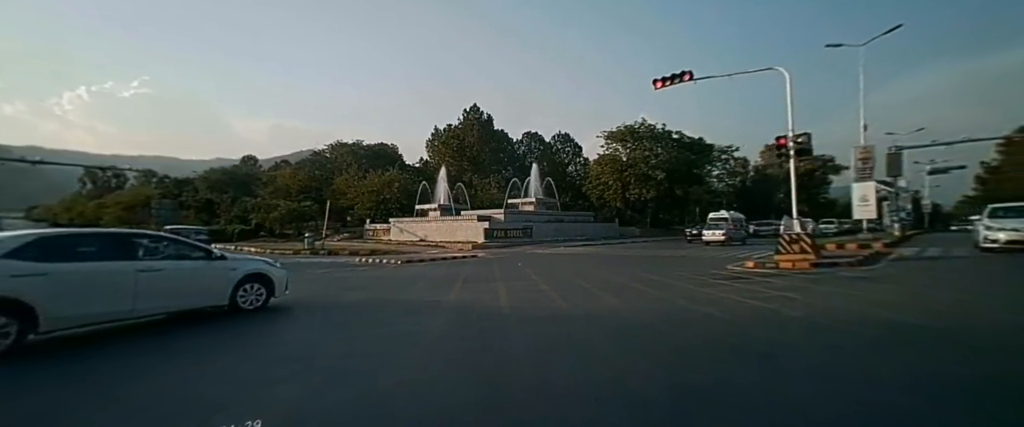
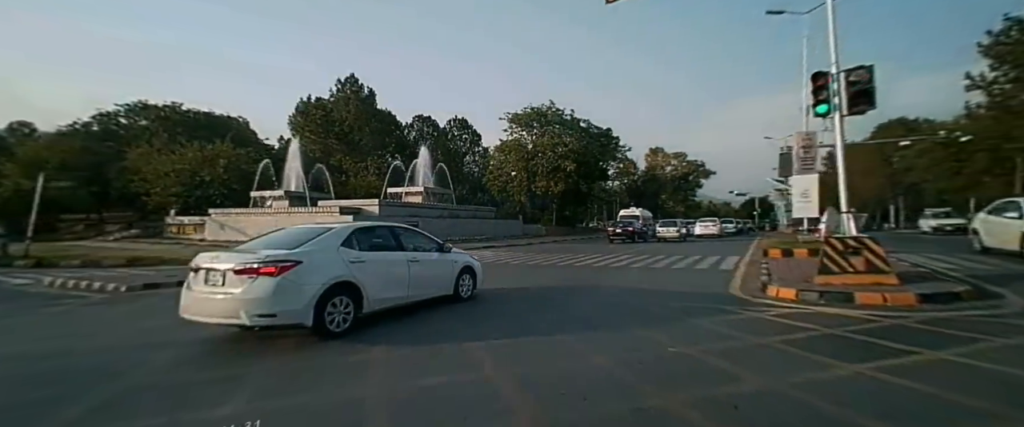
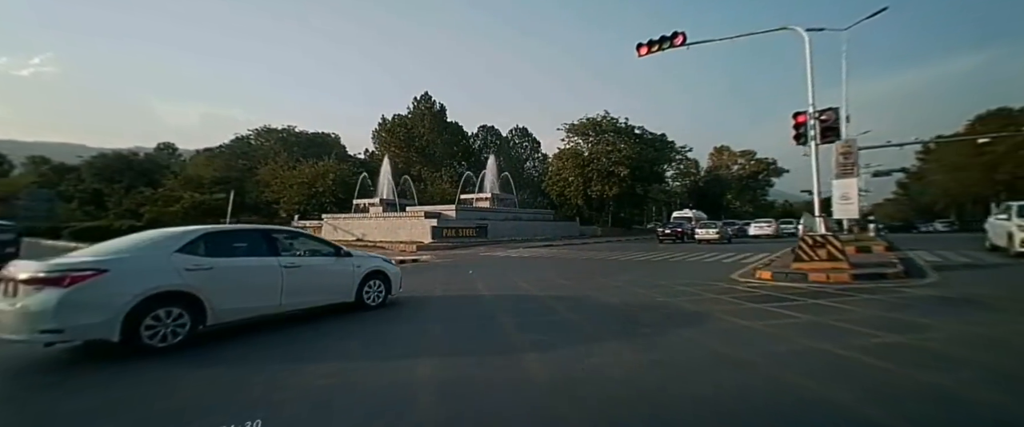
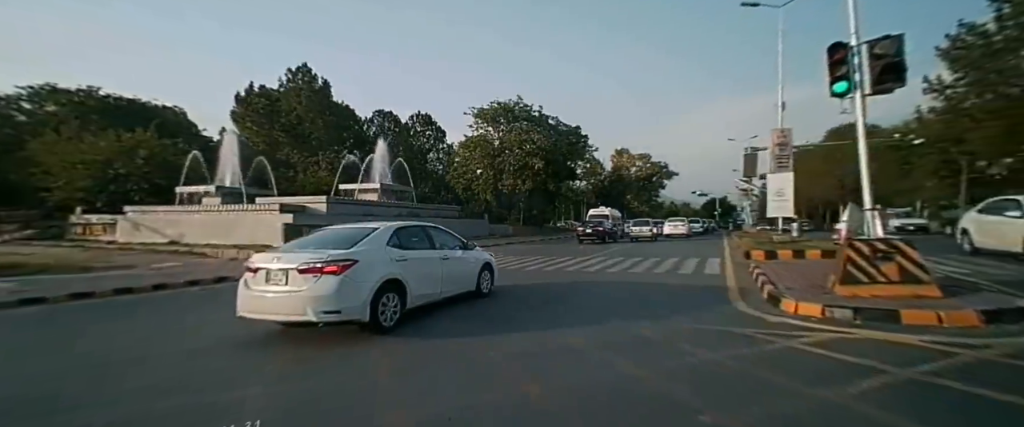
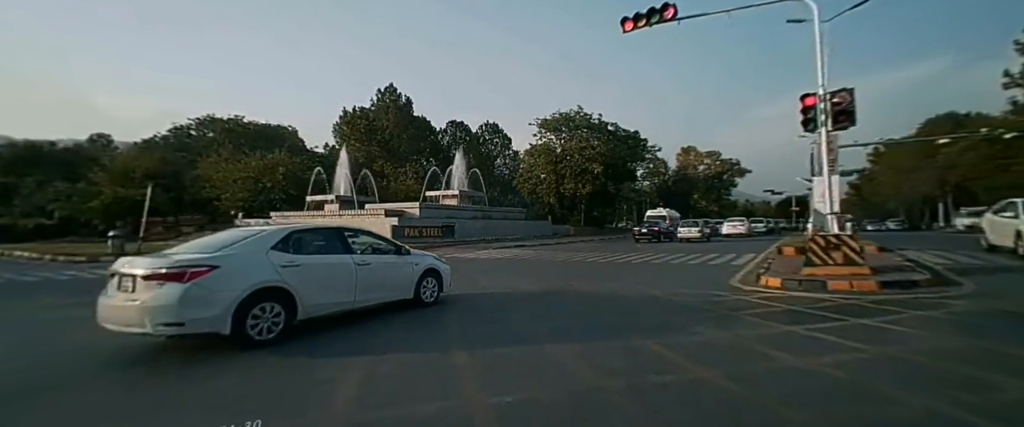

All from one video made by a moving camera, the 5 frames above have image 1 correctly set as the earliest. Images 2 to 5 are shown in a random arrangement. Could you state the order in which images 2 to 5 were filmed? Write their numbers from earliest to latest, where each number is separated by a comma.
3, 5, 2, 4
